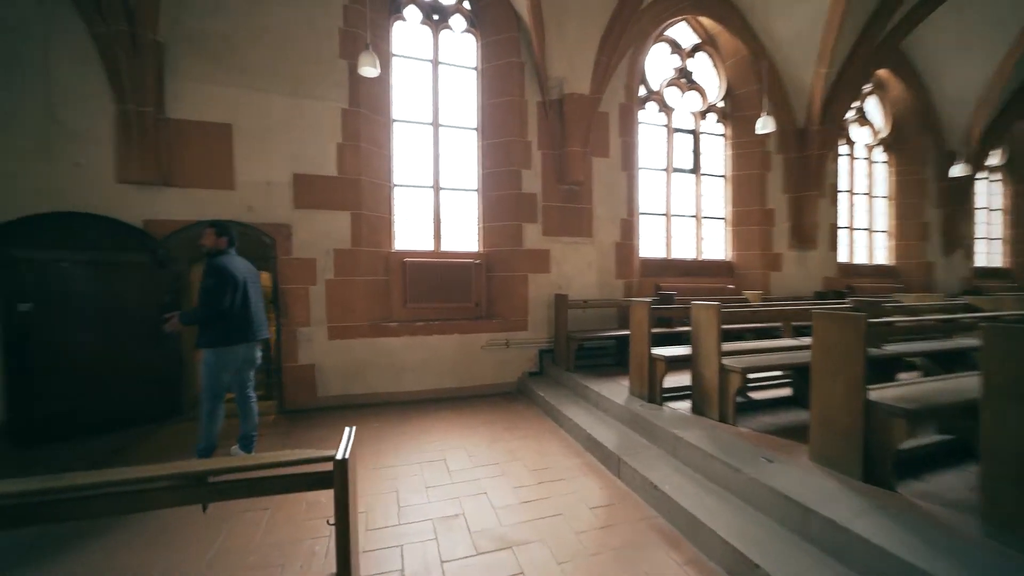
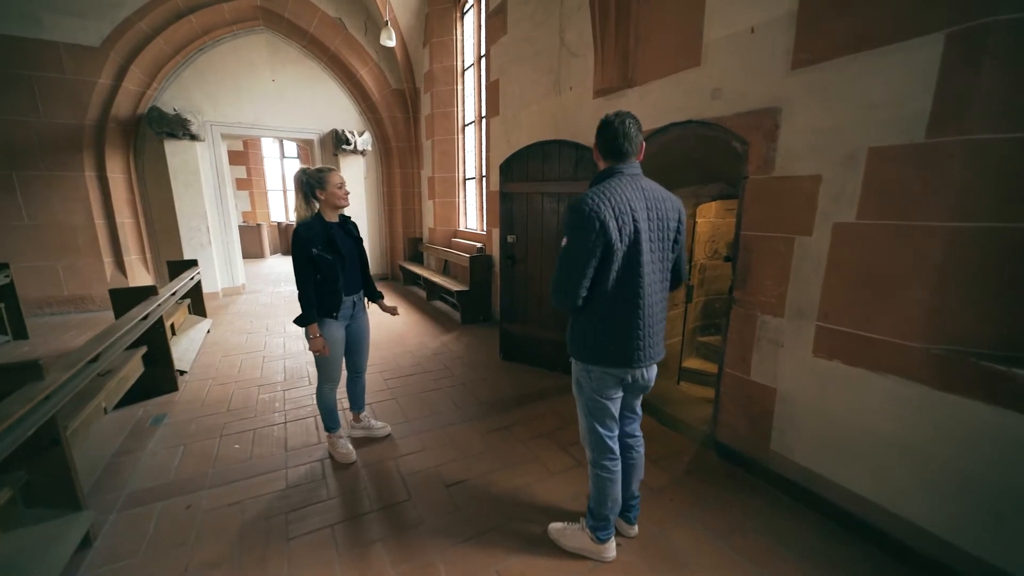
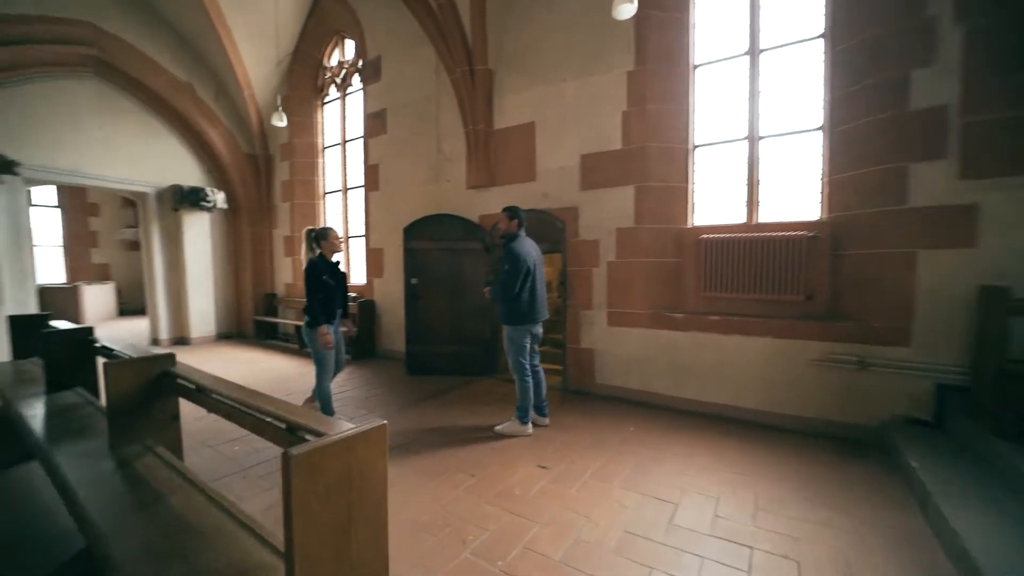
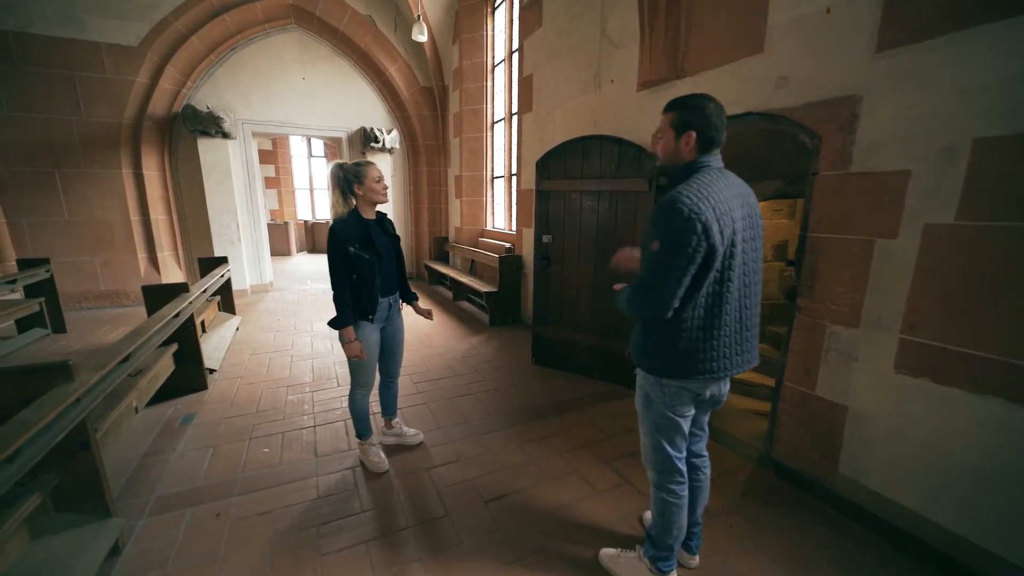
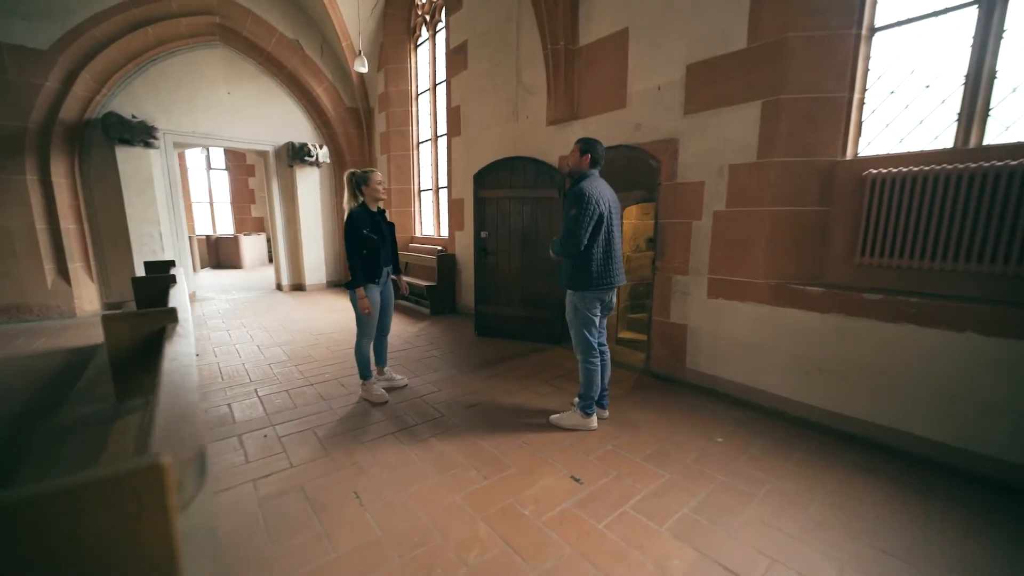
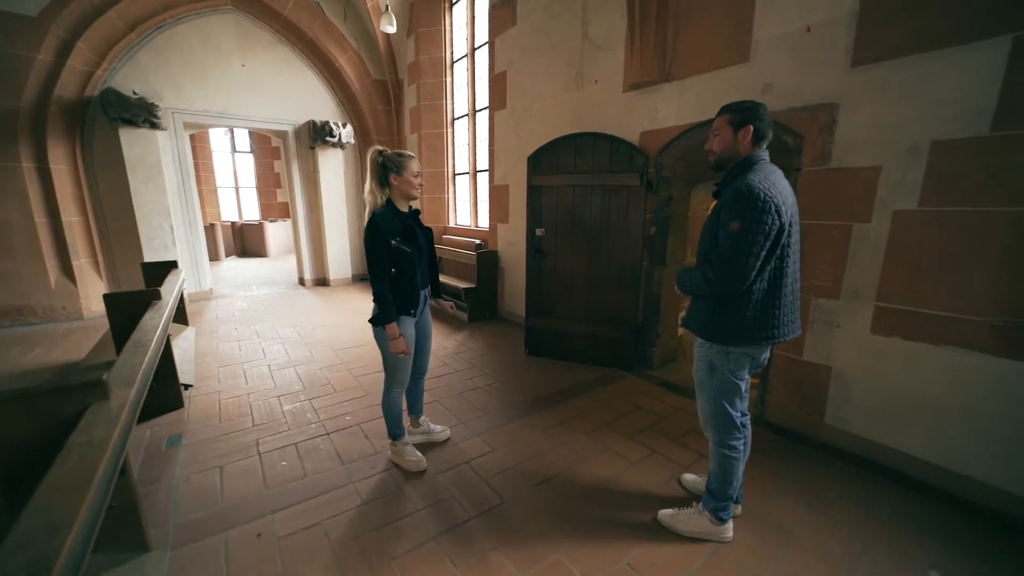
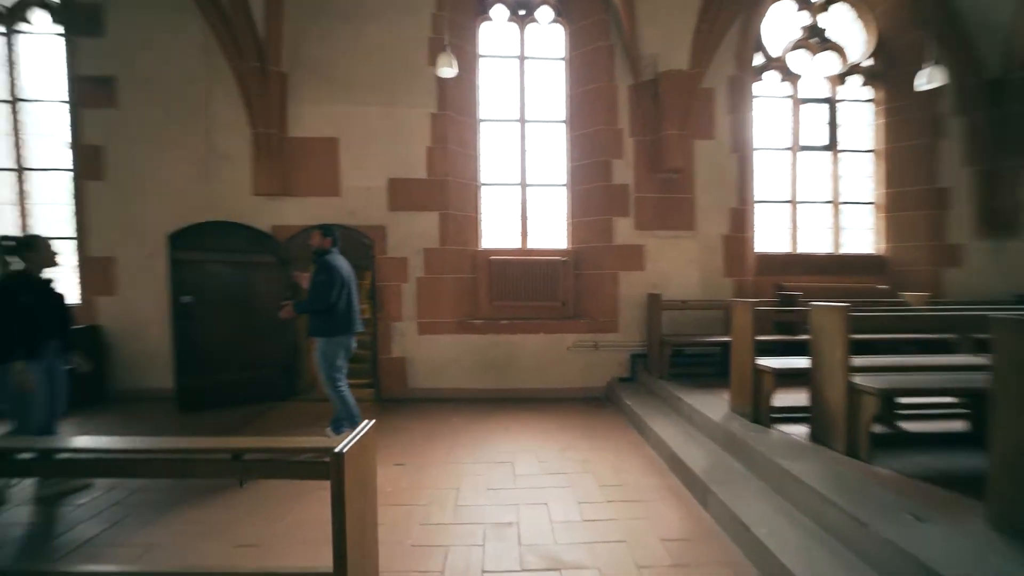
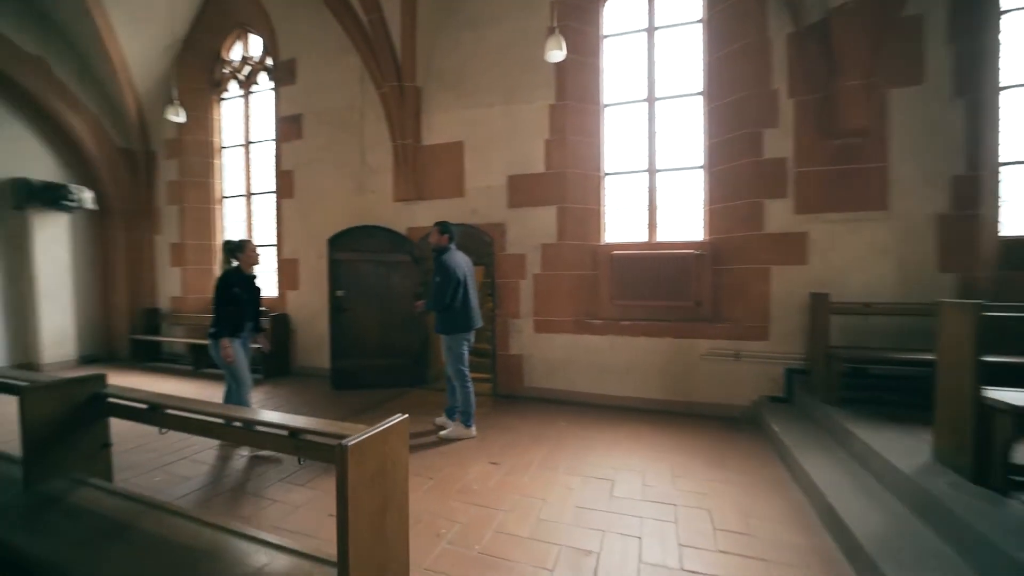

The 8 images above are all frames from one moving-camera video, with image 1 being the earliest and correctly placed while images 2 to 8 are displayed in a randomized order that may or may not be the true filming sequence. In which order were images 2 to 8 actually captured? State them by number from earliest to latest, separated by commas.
7, 8, 3, 5, 2, 4, 6
